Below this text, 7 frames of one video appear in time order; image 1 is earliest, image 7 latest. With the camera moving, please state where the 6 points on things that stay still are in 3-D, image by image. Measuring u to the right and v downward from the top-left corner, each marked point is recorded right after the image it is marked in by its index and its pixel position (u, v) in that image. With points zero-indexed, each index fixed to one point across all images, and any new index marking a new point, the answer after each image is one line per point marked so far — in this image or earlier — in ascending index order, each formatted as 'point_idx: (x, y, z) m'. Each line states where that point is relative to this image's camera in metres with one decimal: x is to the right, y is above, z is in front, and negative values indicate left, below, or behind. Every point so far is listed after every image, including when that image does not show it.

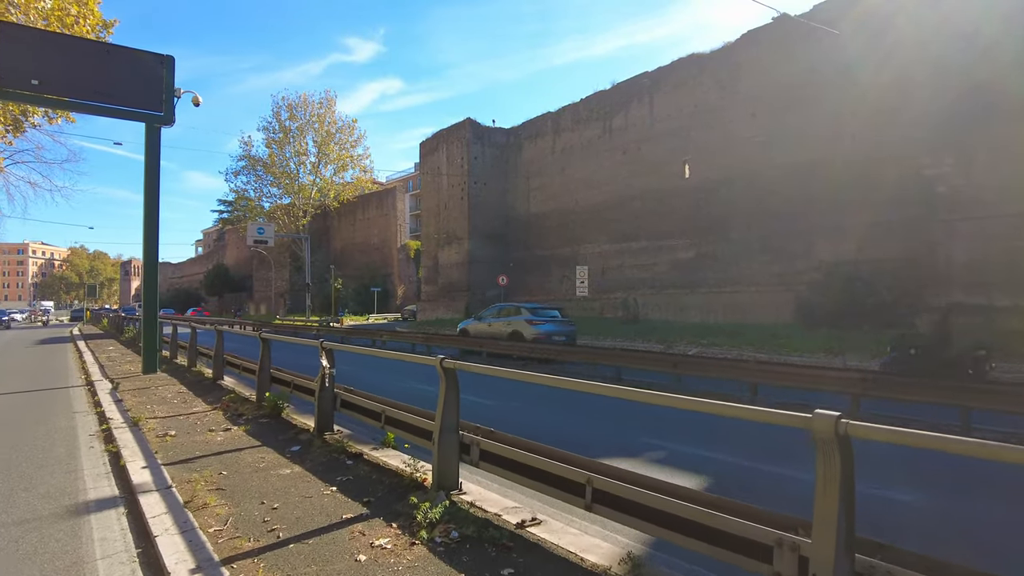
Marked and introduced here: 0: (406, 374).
0: (-2.3, -1.9, +14.0) m
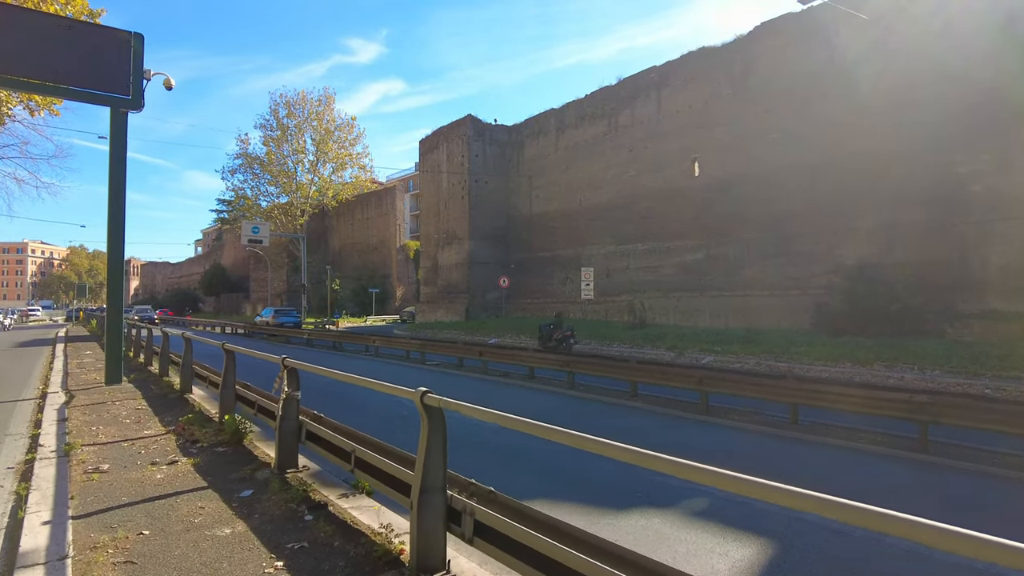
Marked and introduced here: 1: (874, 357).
0: (-2.3, -1.9, +12.8) m
1: (+9.1, -1.7, +16.3) m
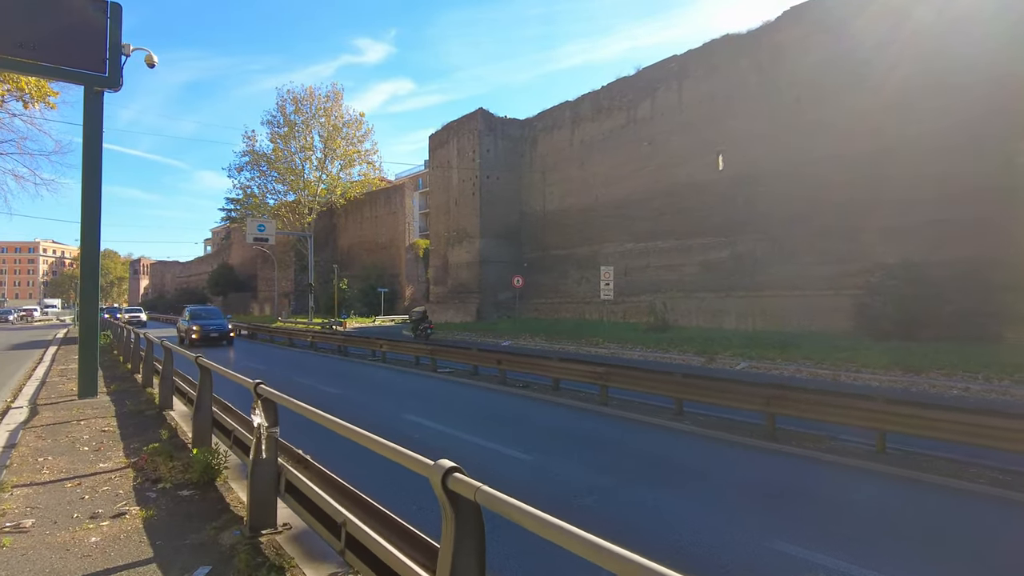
0: (-1.9, -1.9, +11.5) m
1: (+9.6, -1.7, +14.9) m
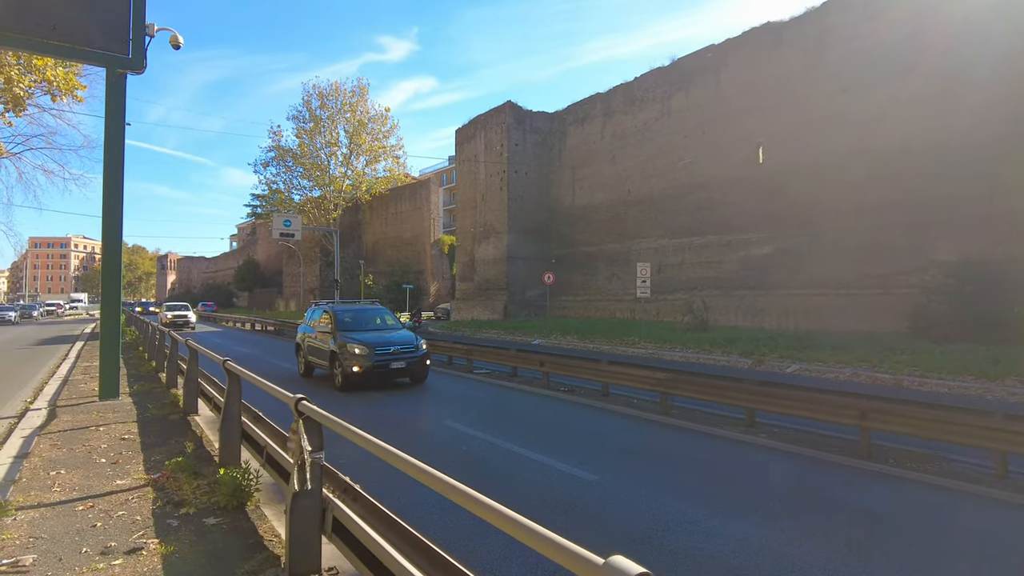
0: (-1.2, -1.9, +10.8) m
1: (+10.4, -1.7, +13.8) m
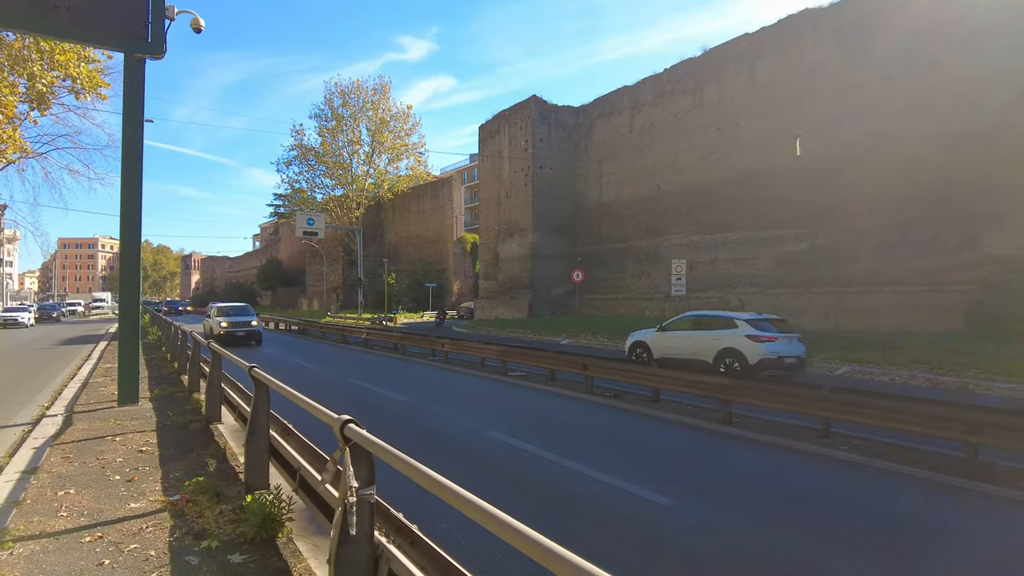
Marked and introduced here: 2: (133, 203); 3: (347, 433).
0: (-0.5, -1.8, +10.1) m
1: (+11.2, -1.6, +12.7) m
2: (-5.0, +1.1, +8.6) m
3: (-0.7, -0.6, +2.8) m
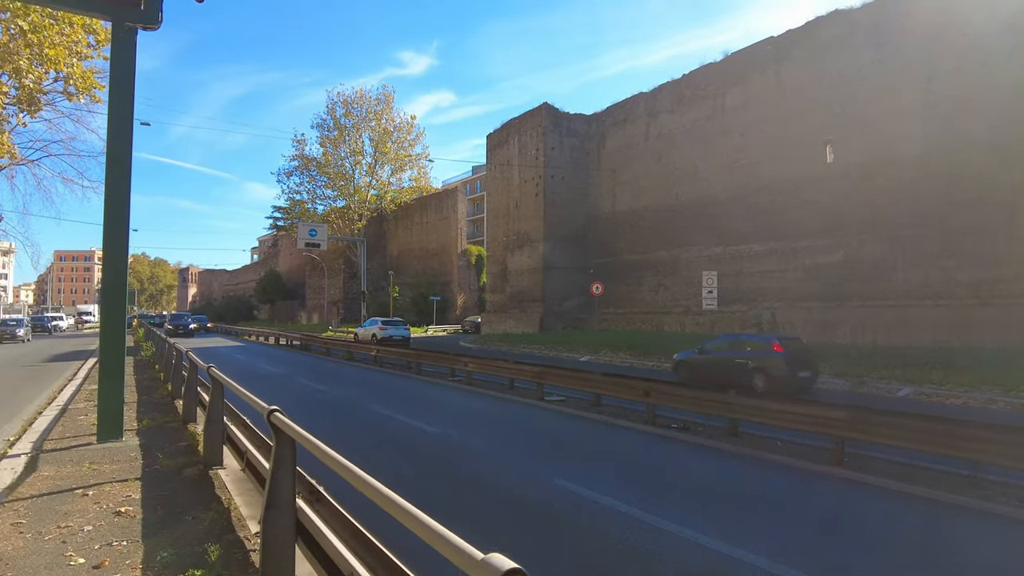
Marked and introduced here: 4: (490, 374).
0: (+0.1, -2.0, +8.6) m
1: (+11.8, -1.9, +11.3) m
2: (-4.4, +1.0, +7.2) m
3: (0.0, -0.6, +1.3) m
4: (-0.5, -1.7, +13.3) m
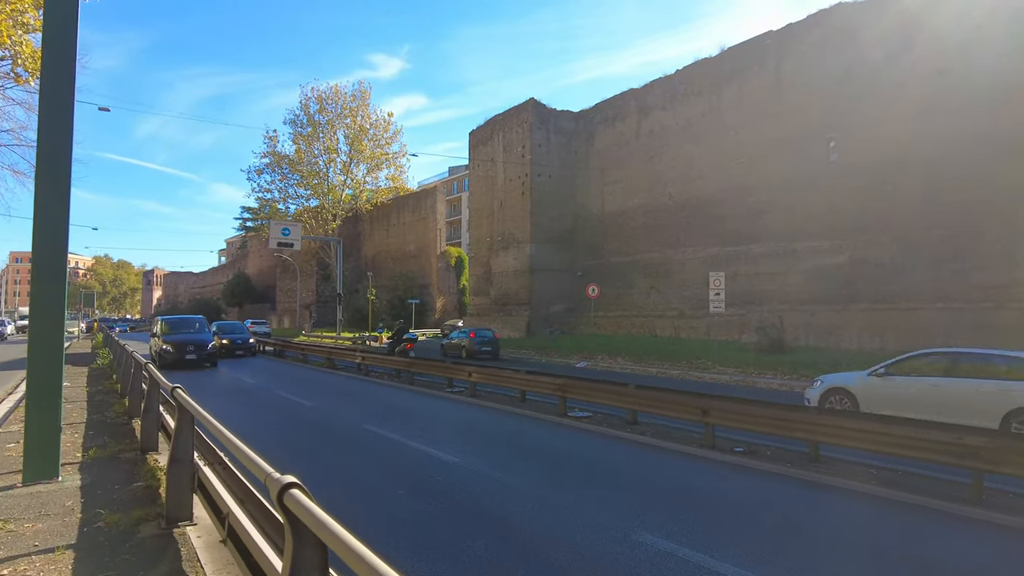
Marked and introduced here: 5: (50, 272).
0: (+0.5, -2.0, +7.1) m
1: (+12.1, -1.9, +10.3) m
2: (-3.9, +1.0, +5.5) m
3: (+0.7, -0.5, -0.1) m
4: (-0.3, -1.7, +11.8) m
5: (-3.9, +0.3, +5.5) m
